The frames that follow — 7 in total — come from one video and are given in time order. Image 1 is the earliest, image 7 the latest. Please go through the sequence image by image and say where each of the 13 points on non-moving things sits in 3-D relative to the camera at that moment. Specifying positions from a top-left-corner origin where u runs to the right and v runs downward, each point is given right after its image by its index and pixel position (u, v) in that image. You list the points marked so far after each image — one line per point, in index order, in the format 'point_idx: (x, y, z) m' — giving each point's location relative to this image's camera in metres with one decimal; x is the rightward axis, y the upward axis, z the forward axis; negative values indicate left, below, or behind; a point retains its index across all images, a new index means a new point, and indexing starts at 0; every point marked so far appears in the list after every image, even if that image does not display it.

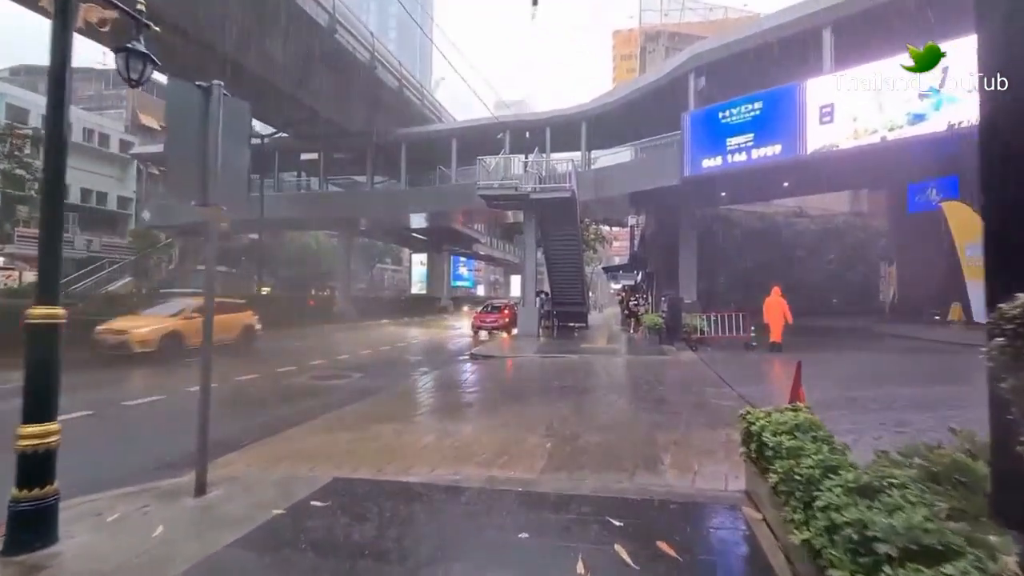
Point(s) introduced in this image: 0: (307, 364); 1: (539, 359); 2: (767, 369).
0: (-6.8, -2.5, +16.6) m
1: (+0.9, -2.4, +16.7) m
2: (+7.7, -2.3, +15.0) m
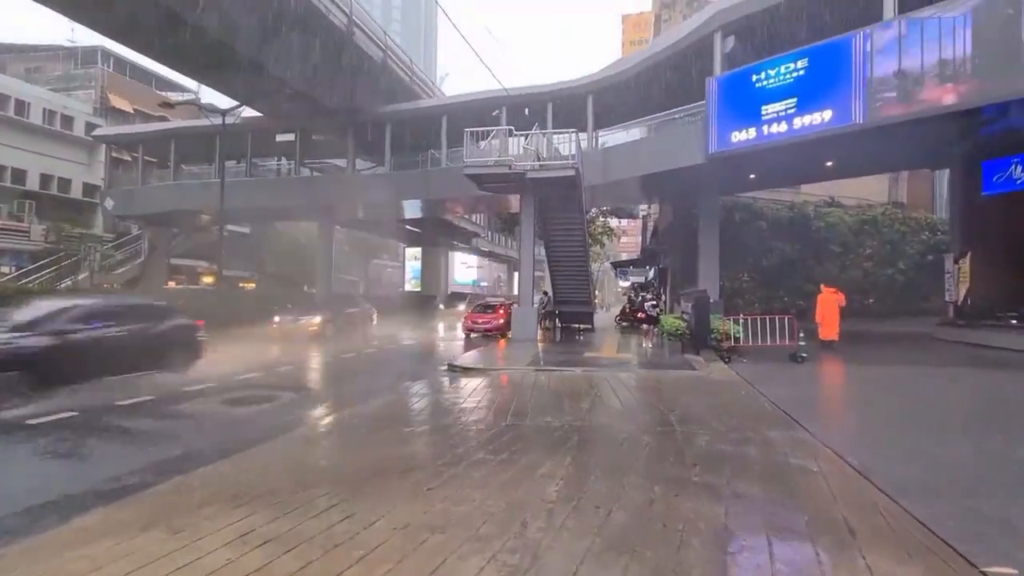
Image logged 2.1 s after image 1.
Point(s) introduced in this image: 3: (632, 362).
0: (-7.2, -2.4, +13.2) m
1: (+0.5, -2.3, +13.2) m
2: (+7.3, -2.2, +11.4) m
3: (+3.6, -2.2, +14.7) m
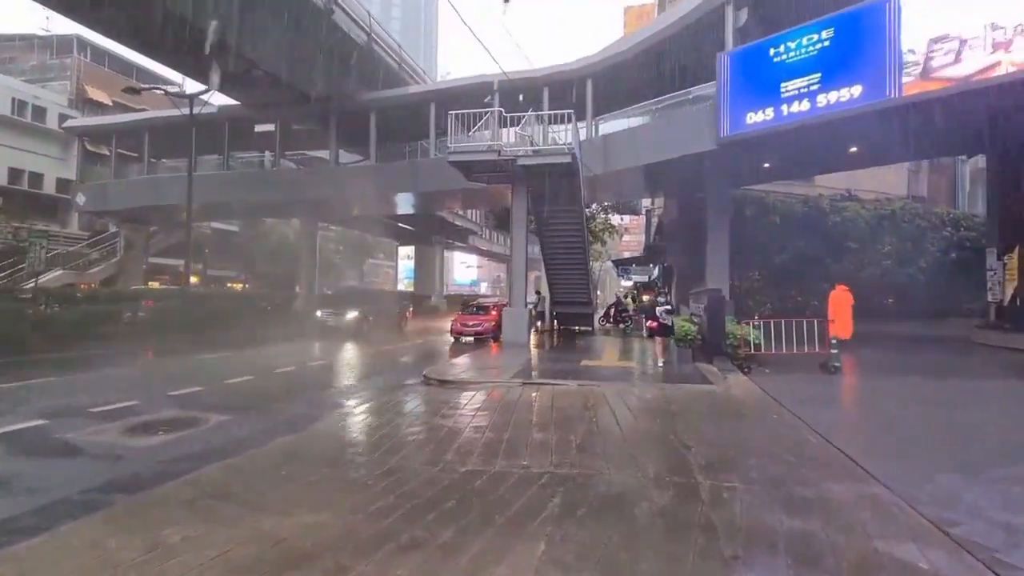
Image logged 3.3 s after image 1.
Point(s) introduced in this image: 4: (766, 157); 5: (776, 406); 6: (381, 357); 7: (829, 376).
0: (-7.6, -2.4, +11.3) m
1: (+0.1, -2.3, +11.3) m
2: (+6.9, -2.2, +9.4) m
3: (+3.2, -2.2, +12.8) m
4: (+10.1, +5.2, +19.7) m
5: (+5.0, -2.3, +9.5) m
6: (-5.2, -2.7, +19.8) m
7: (+7.6, -2.1, +12.0) m
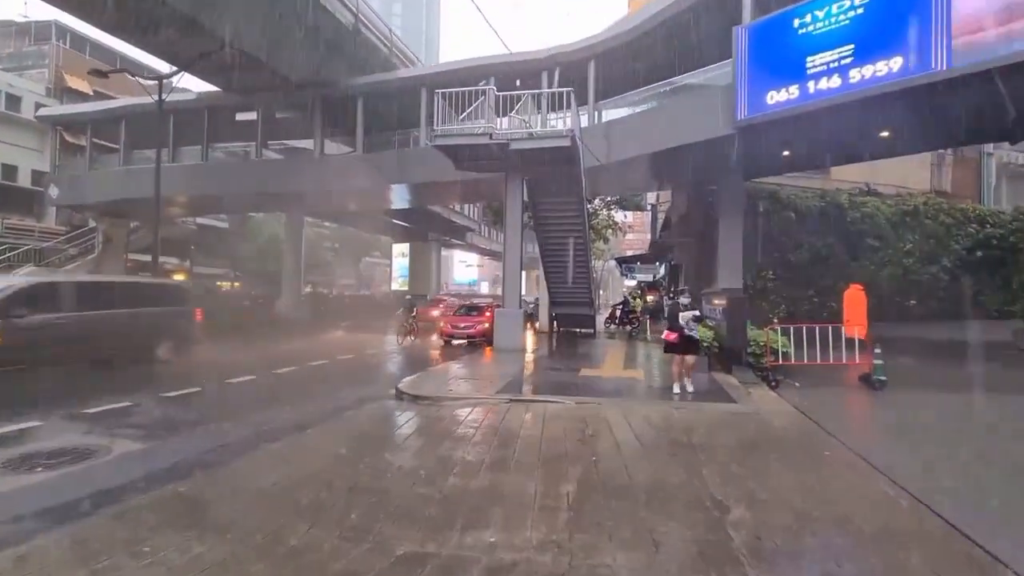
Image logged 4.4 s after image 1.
0: (-7.8, -2.3, +9.6) m
1: (-0.1, -2.2, +9.5) m
2: (+6.6, -2.2, +7.7) m
3: (+2.9, -2.2, +11.0) m
4: (+9.9, +5.2, +17.9) m
5: (+4.8, -2.3, +7.7) m
6: (-5.4, -2.6, +18.1) m
7: (+7.4, -2.1, +10.2) m
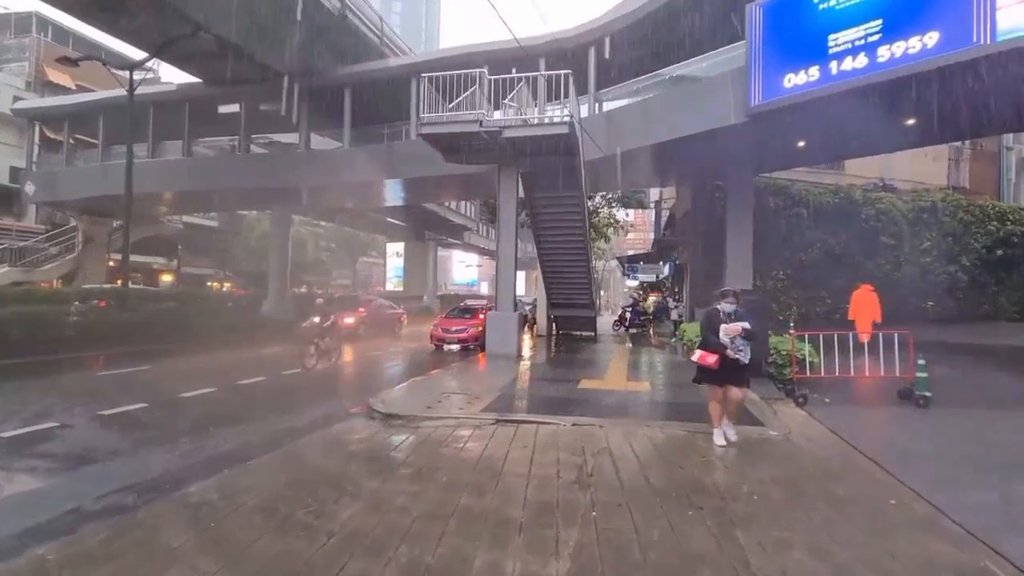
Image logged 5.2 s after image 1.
0: (-8.1, -2.4, +8.3) m
1: (-0.3, -2.3, +8.2) m
2: (+6.4, -2.2, +6.3) m
3: (+2.7, -2.2, +9.7) m
4: (+9.7, +5.2, +16.5) m
5: (+4.5, -2.3, +6.4) m
6: (-5.6, -2.7, +16.8) m
7: (+7.2, -2.2, +8.8) m
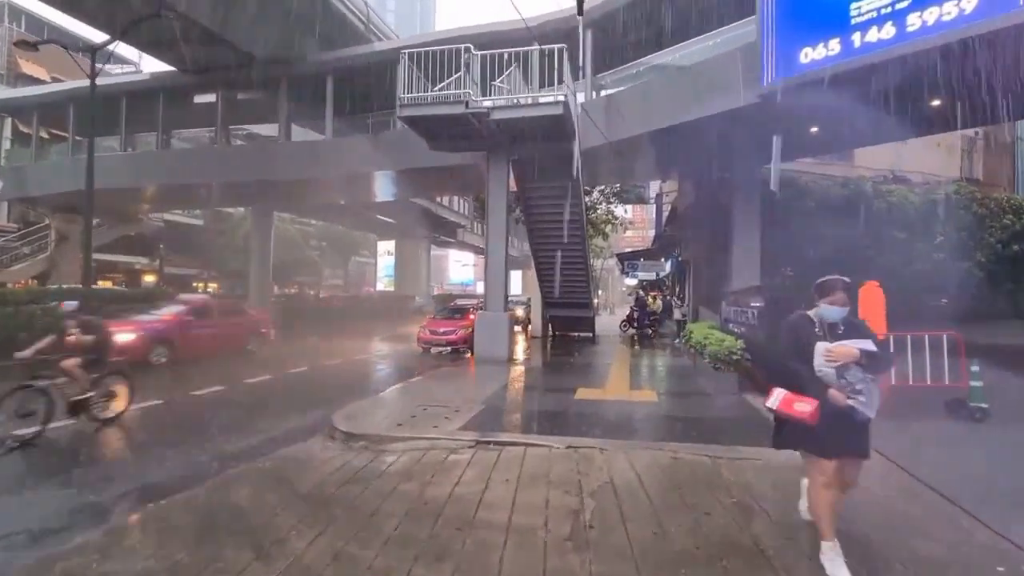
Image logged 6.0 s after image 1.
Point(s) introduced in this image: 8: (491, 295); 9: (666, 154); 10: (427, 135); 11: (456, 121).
0: (-8.3, -2.3, +6.9) m
1: (-0.6, -2.2, +6.9) m
2: (+6.2, -2.2, +5.0) m
3: (+2.5, -2.1, +8.4) m
4: (+9.4, +5.3, +15.2) m
5: (+4.3, -2.2, +5.1) m
6: (-5.9, -2.6, +15.4) m
7: (+6.9, -2.1, +7.5) m
8: (-0.6, -0.2, +16.4) m
9: (+6.0, +5.2, +19.3) m
10: (-2.6, +4.8, +15.5) m
11: (-1.6, +4.8, +14.3) m
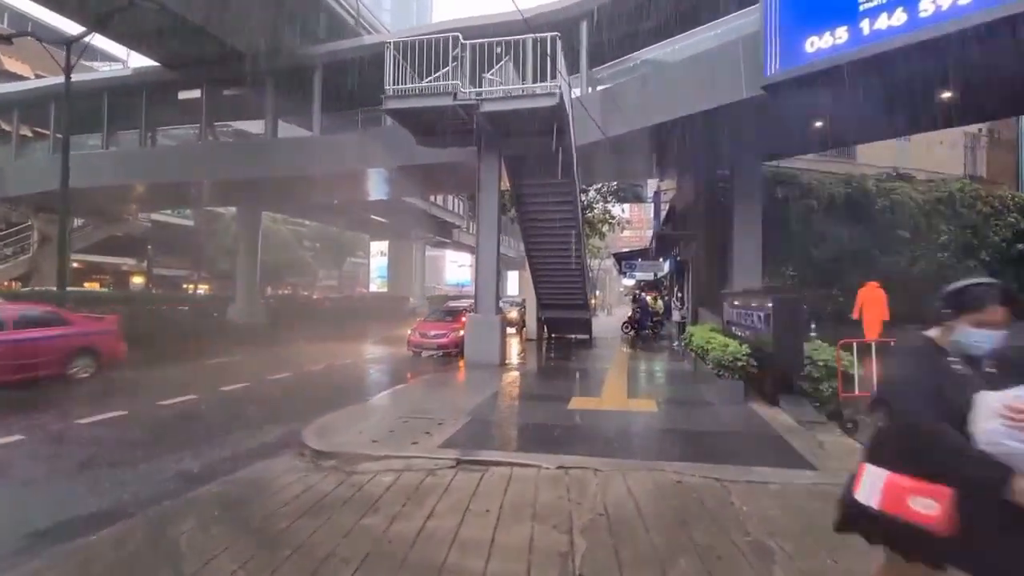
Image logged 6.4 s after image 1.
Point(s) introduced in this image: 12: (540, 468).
0: (-8.5, -2.4, +6.2) m
1: (-0.8, -2.2, +6.2) m
2: (+6.0, -2.2, +4.4) m
3: (+2.3, -2.1, +7.7) m
4: (+9.2, +5.3, +14.6) m
5: (+4.2, -2.2, +4.4) m
6: (-6.1, -2.7, +14.7) m
7: (+6.7, -2.1, +6.9) m
8: (-0.9, -0.3, +15.7) m
9: (+5.8, +5.2, +18.7) m
10: (-2.9, +4.7, +14.8) m
11: (-1.8, +4.7, +13.7) m
12: (+0.3, -2.1, +5.9) m
